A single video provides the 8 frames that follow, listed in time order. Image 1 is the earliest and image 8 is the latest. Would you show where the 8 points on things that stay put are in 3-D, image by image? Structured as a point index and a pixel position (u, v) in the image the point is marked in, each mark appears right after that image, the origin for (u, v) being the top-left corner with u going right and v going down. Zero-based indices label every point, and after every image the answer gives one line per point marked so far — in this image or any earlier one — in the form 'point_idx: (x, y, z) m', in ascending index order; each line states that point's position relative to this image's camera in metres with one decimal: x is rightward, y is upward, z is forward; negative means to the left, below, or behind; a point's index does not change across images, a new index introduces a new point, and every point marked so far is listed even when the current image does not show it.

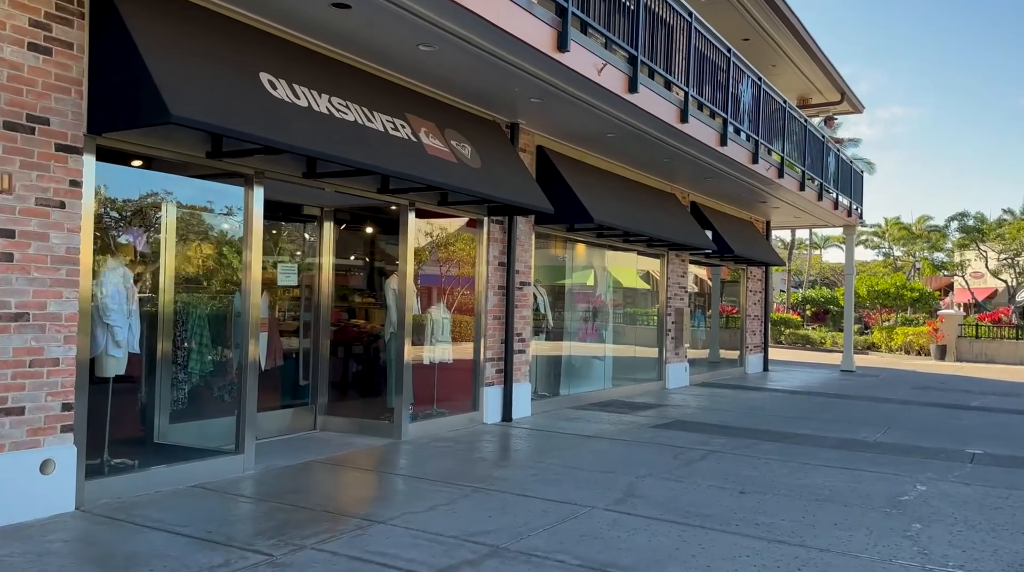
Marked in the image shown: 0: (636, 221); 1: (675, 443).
0: (+2.0, +1.0, +14.0) m
1: (+1.8, -1.8, +10.1) m
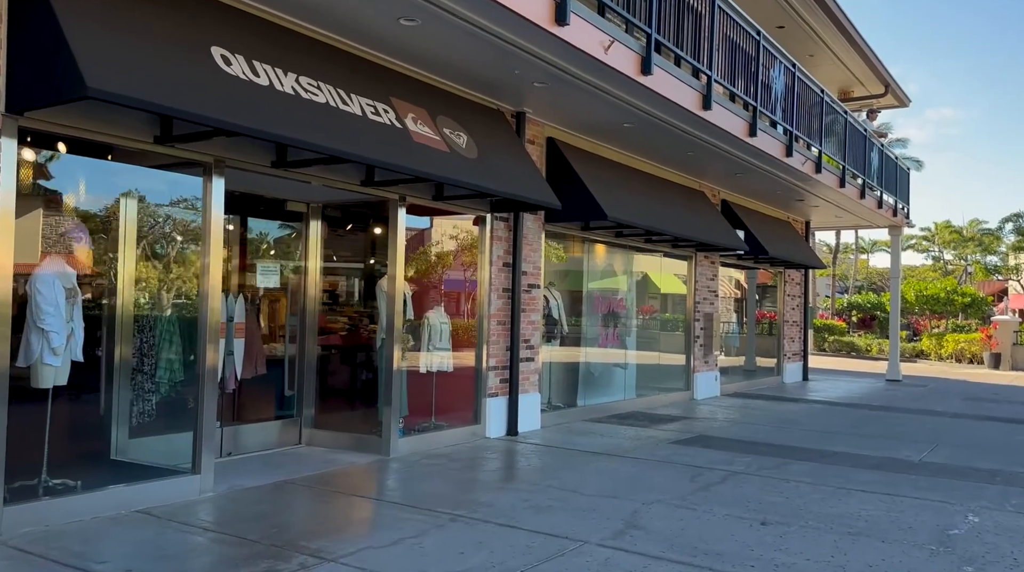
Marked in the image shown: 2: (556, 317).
0: (+2.2, +1.0, +13.0) m
1: (+1.8, -1.8, +9.1) m
2: (+0.5, -0.5, +12.8) m
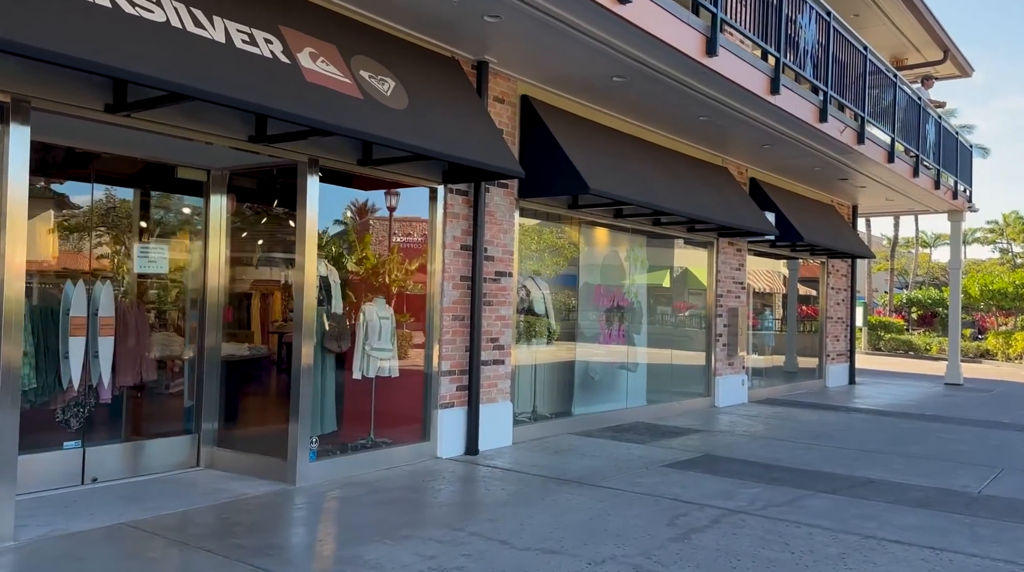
0: (+1.9, +1.1, +11.0) m
1: (+1.4, -1.7, +7.2) m
2: (+0.3, -0.4, +11.0) m
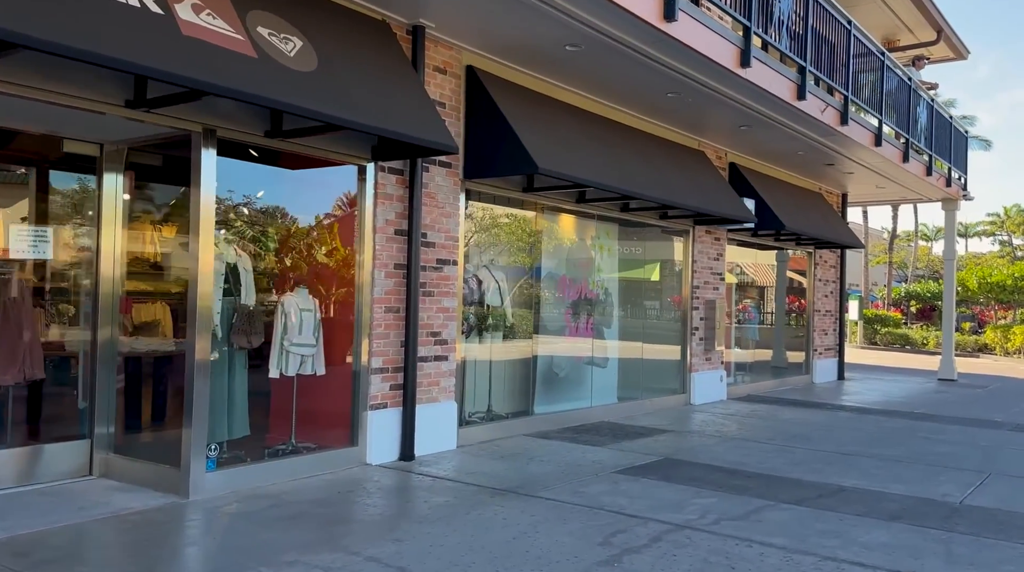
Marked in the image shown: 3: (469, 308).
0: (+1.4, +1.2, +10.3) m
1: (+0.8, -1.6, +6.4) m
2: (-0.3, -0.2, +10.2) m
3: (-0.5, -0.2, +9.7) m
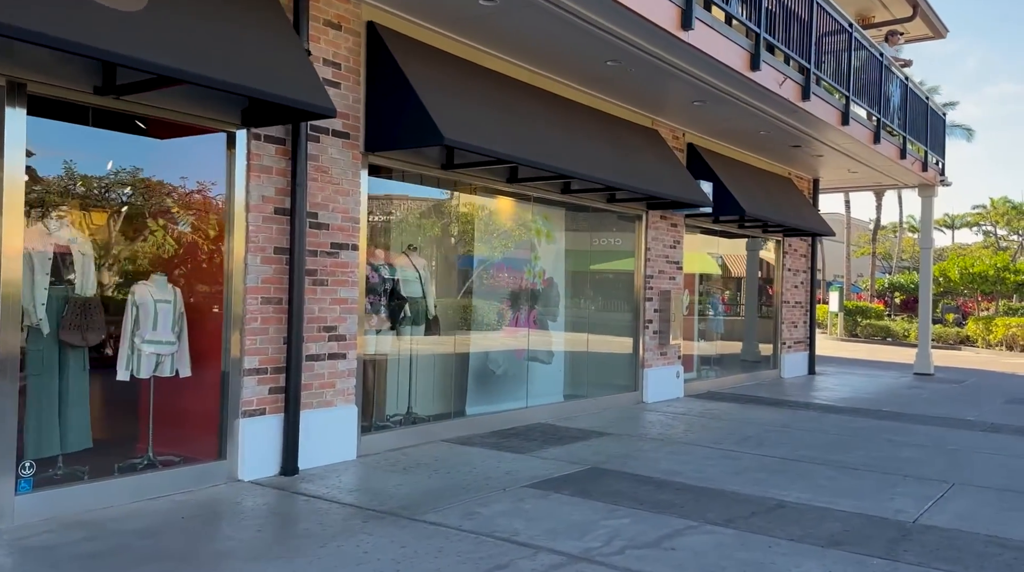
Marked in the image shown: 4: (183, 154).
0: (+0.6, +1.4, +9.3) m
1: (+0.1, -1.5, +5.4) m
2: (-1.1, -0.1, +9.2) m
3: (-1.3, -0.1, +8.7) m
4: (-2.4, +0.9, +6.5) m
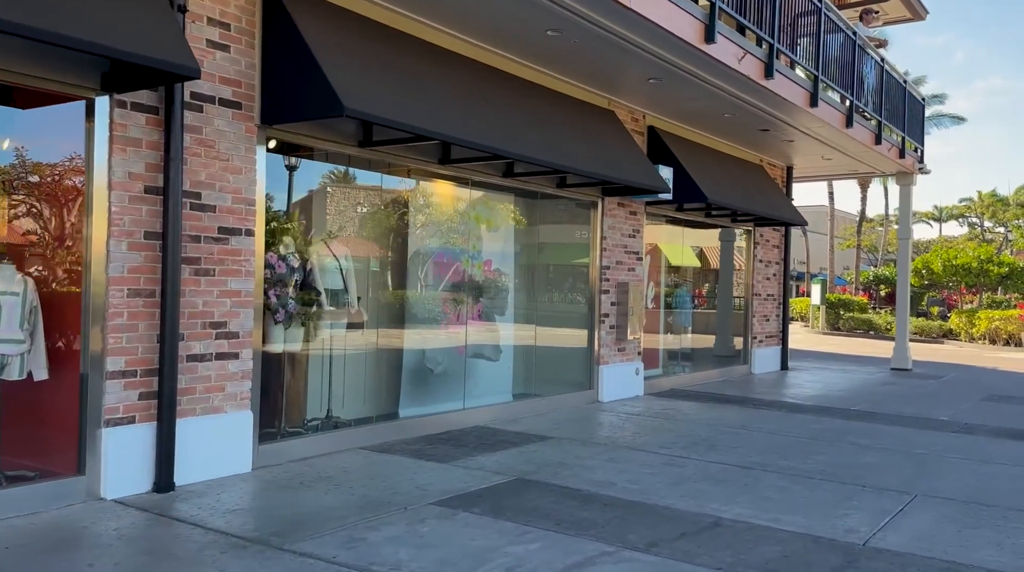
0: (-0.1, +1.4, +8.5) m
1: (-0.6, -1.4, +4.6) m
2: (-1.7, 0.0, +8.4) m
3: (-2.0, 0.0, +7.8) m
4: (-3.0, +1.0, +5.6) m
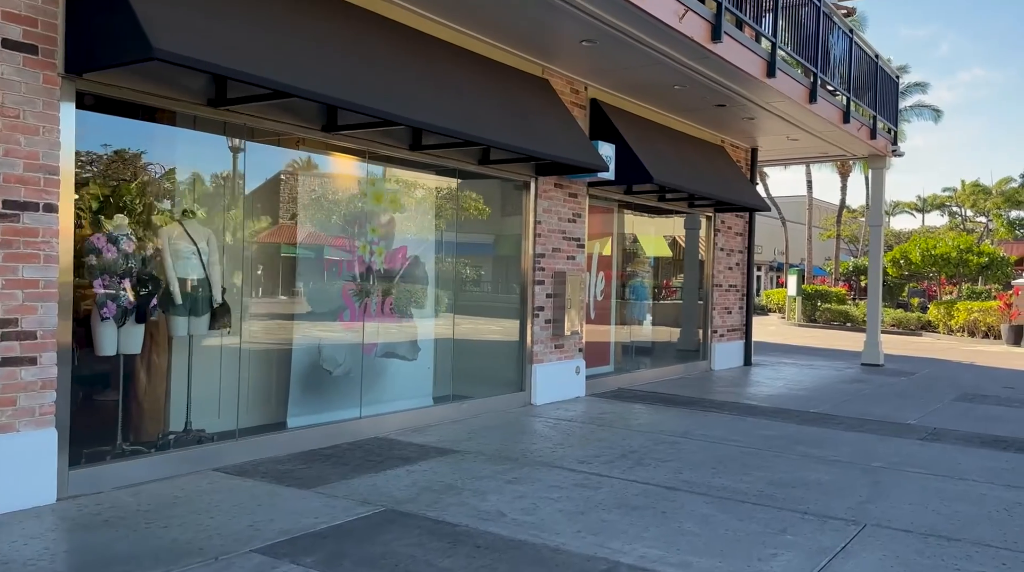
0: (-1.0, +1.5, +7.2) m
1: (-1.4, -1.4, +3.4) m
2: (-2.6, +0.1, +7.1) m
3: (-2.8, 0.0, +6.6) m
4: (-3.8, +1.1, +4.3) m
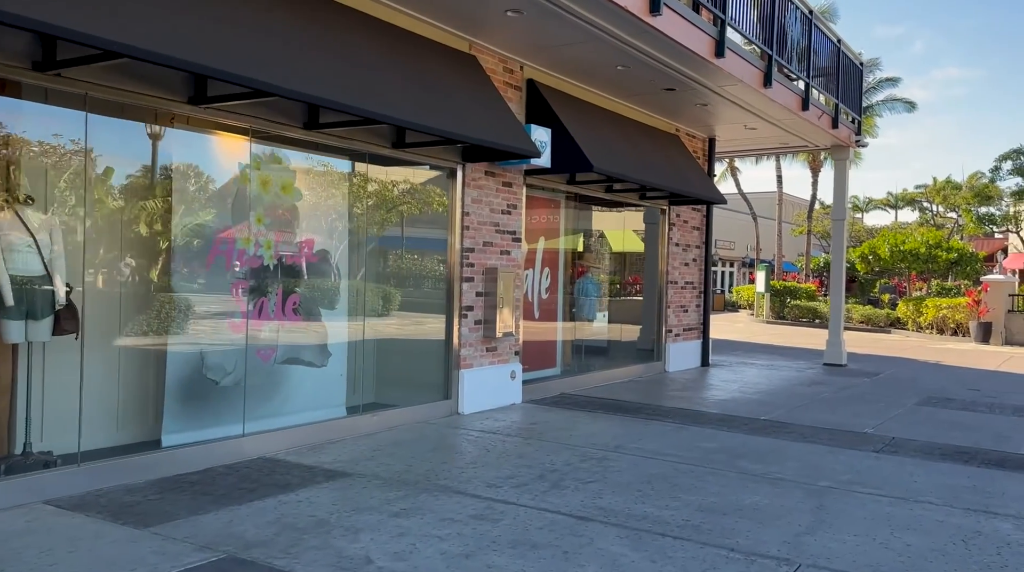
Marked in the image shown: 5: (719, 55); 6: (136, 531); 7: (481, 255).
0: (-1.7, +1.5, +6.3) m
1: (-2.0, -1.4, +2.5) m
2: (-3.3, +0.1, +6.1) m
3: (-3.5, 0.0, +5.6) m
4: (-4.5, +1.1, +3.3) m
5: (+2.6, +2.8, +10.8) m
6: (-2.1, -1.4, +5.0) m
7: (-0.4, +0.3, +9.9) m
